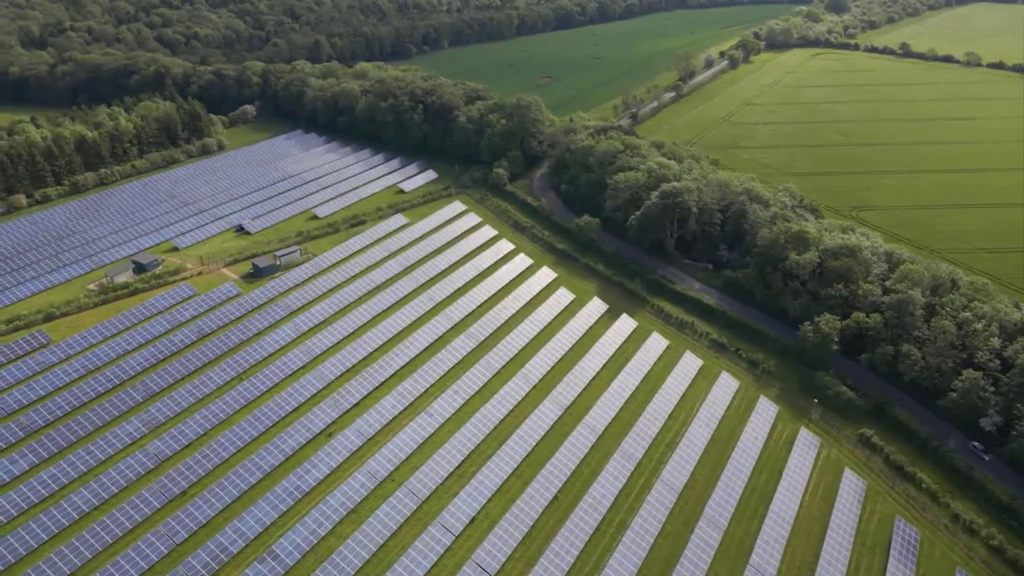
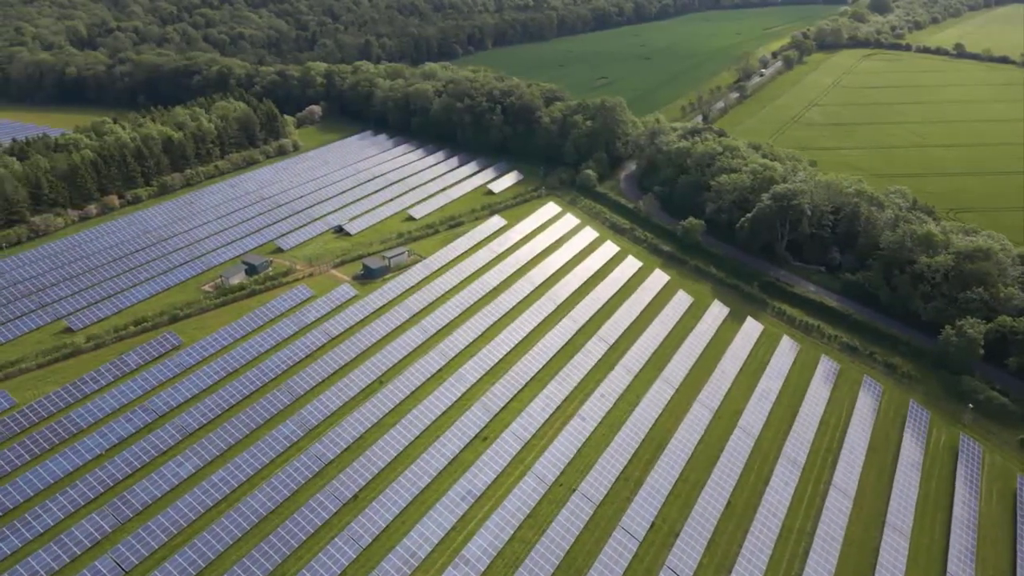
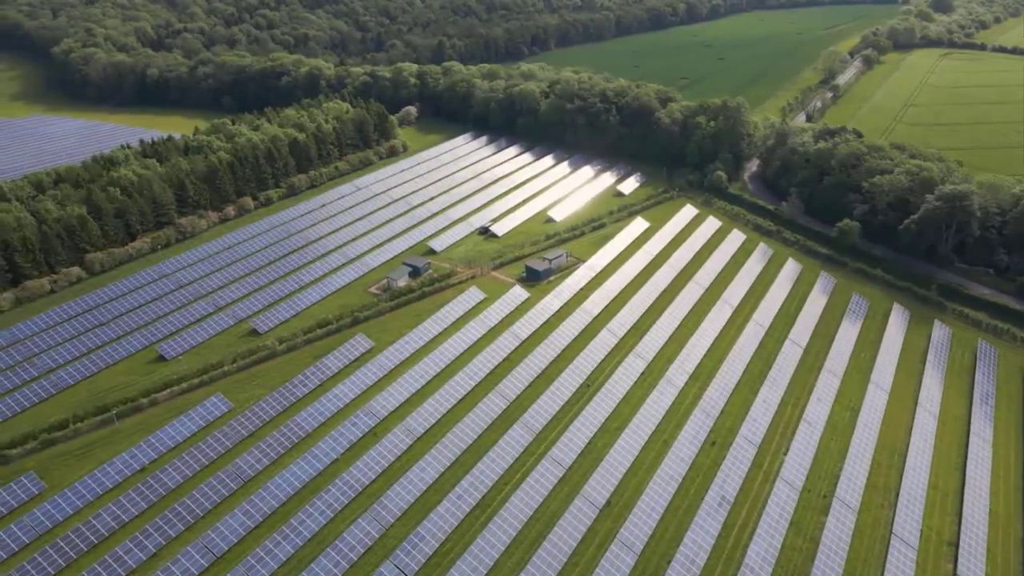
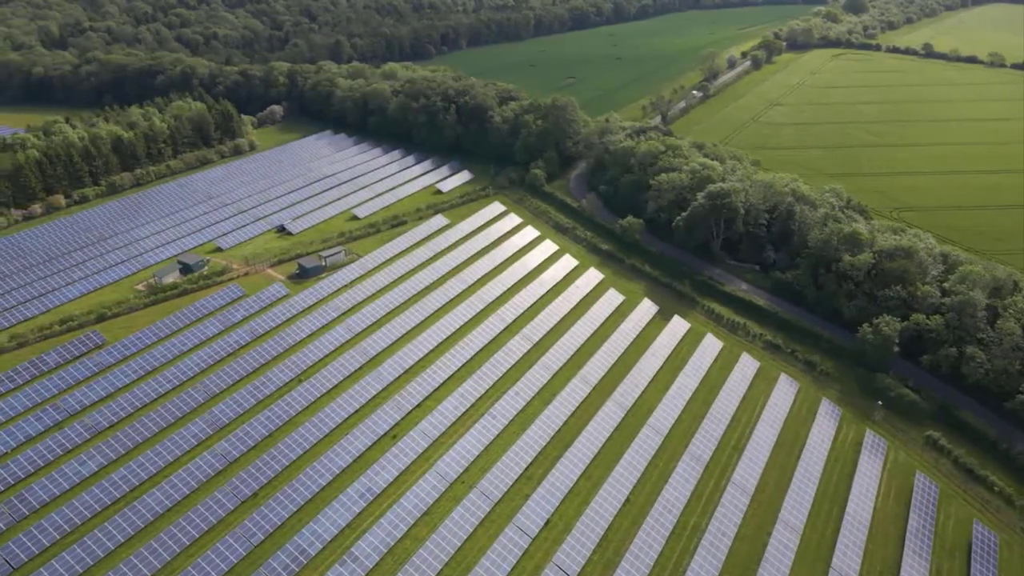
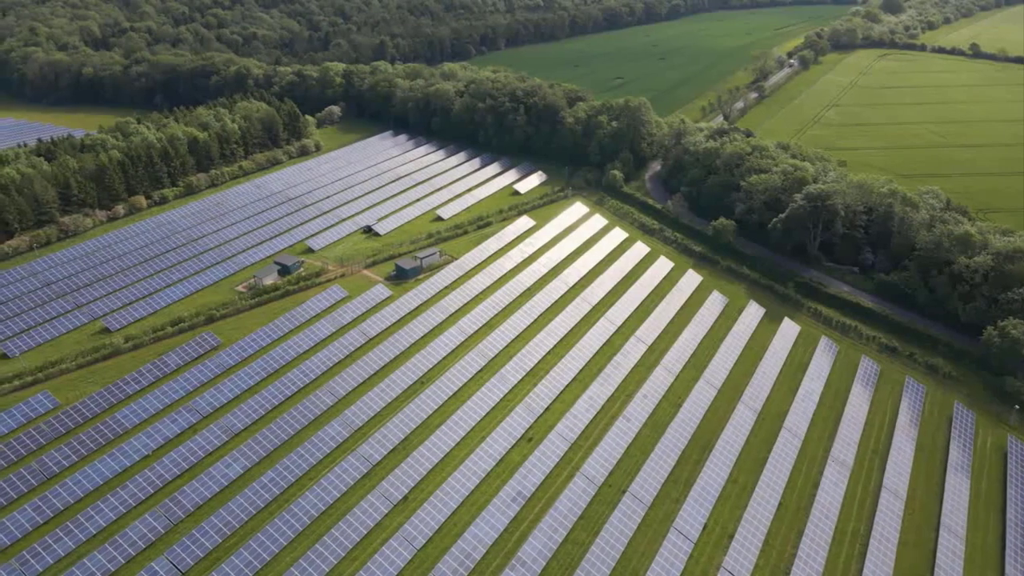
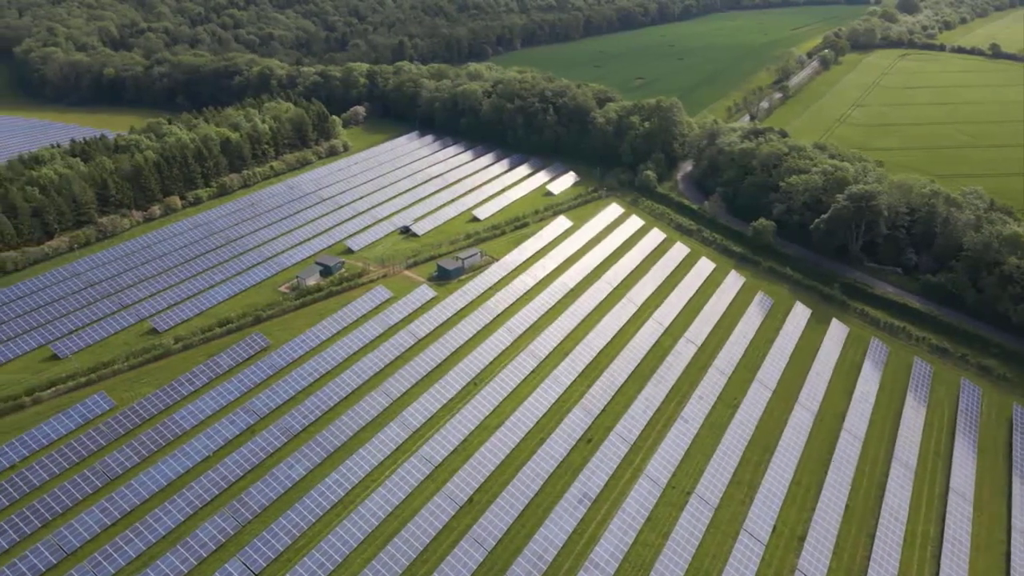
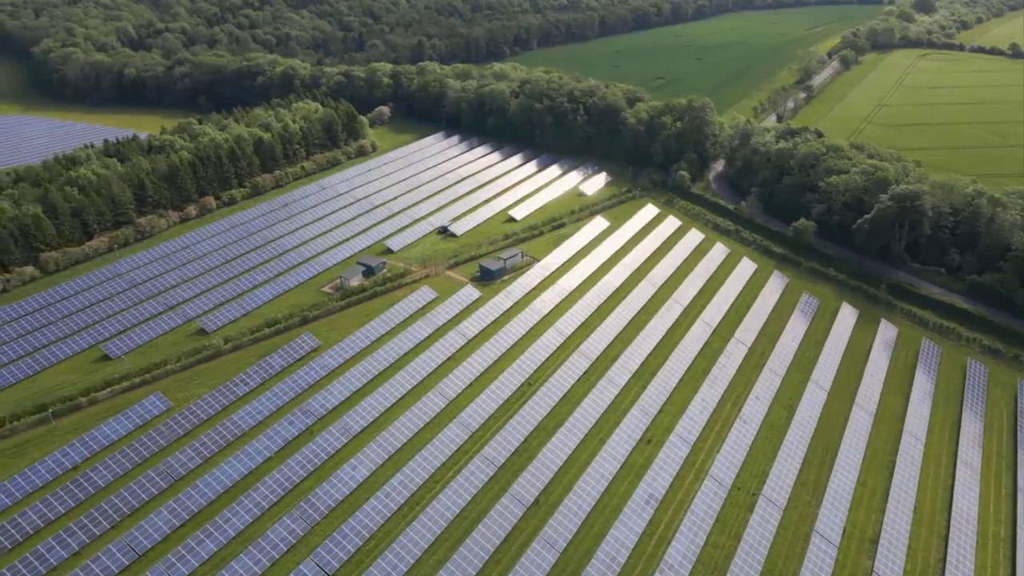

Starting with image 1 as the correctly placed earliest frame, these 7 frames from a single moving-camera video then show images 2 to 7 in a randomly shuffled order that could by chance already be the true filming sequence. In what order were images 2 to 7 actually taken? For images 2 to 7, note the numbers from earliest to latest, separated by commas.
4, 2, 5, 6, 7, 3
